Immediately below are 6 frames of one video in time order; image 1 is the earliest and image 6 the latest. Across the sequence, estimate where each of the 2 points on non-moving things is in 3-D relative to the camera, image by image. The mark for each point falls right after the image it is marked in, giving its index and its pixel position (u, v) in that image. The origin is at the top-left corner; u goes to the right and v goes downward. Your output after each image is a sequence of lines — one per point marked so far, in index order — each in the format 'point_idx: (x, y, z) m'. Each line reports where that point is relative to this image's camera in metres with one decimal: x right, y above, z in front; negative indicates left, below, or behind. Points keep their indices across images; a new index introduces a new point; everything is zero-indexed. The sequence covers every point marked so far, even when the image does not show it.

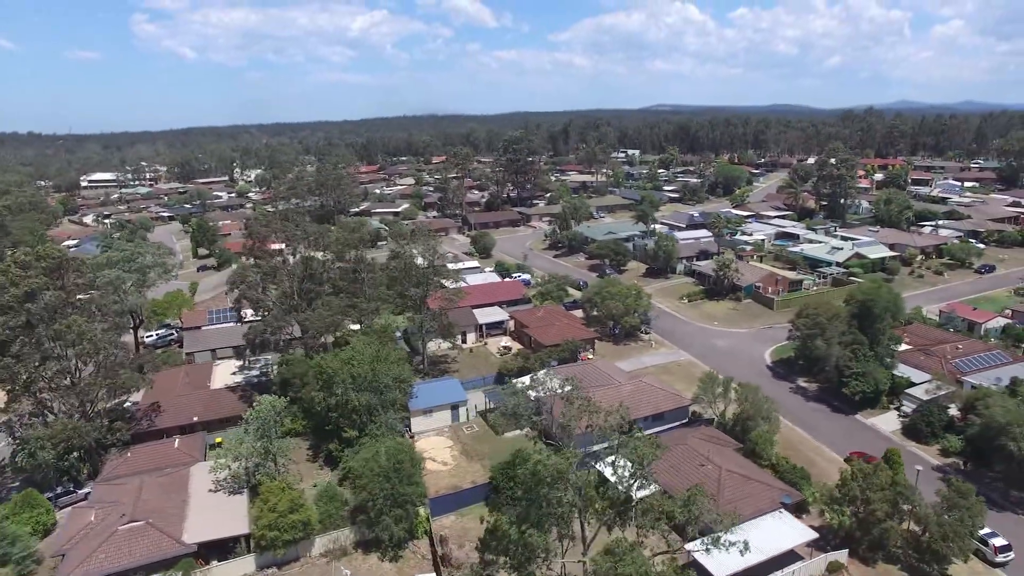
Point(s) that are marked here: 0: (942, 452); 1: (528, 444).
0: (+12.3, -4.7, +18.6) m
1: (+0.5, -4.9, +19.8) m
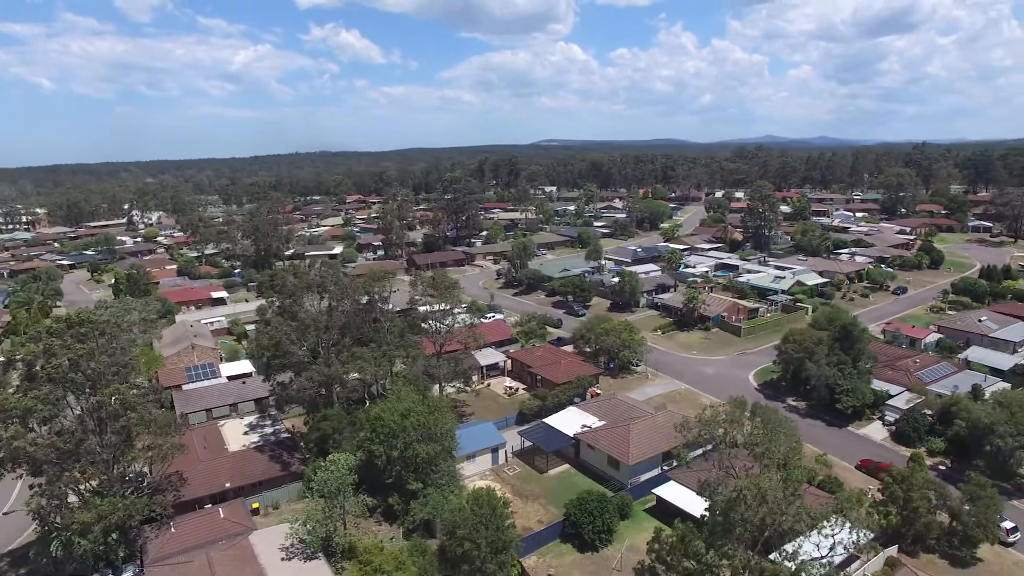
0: (+13.9, -5.5, +21.6) m
1: (+2.1, -6.2, +20.8) m
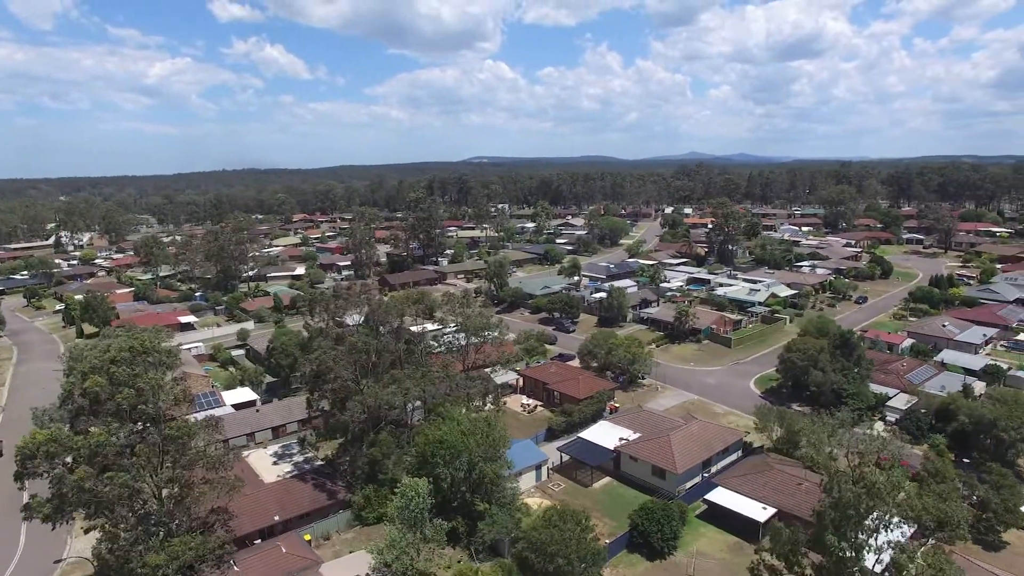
0: (+15.4, -5.9, +23.7) m
1: (+3.8, -6.8, +21.5) m
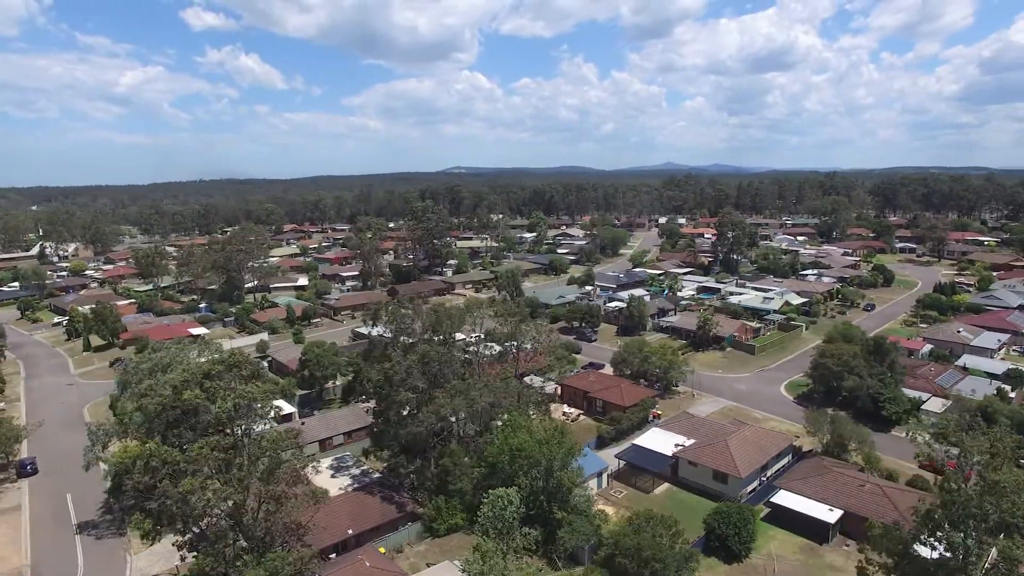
0: (+17.5, -6.1, +24.6) m
1: (+6.0, -7.1, +22.0) m
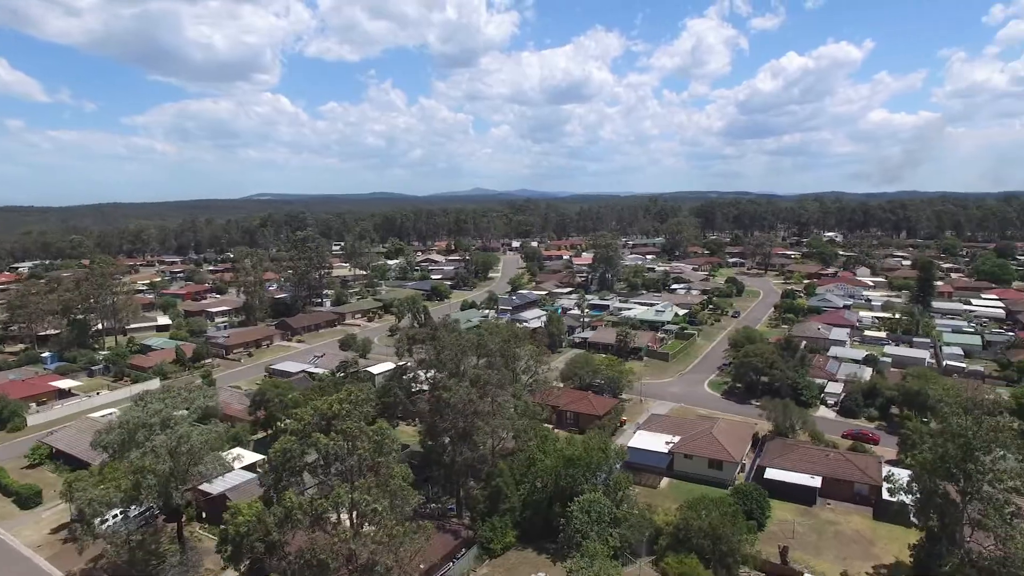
0: (+17.1, -6.3, +30.8) m
1: (+6.9, -7.6, +24.8) m
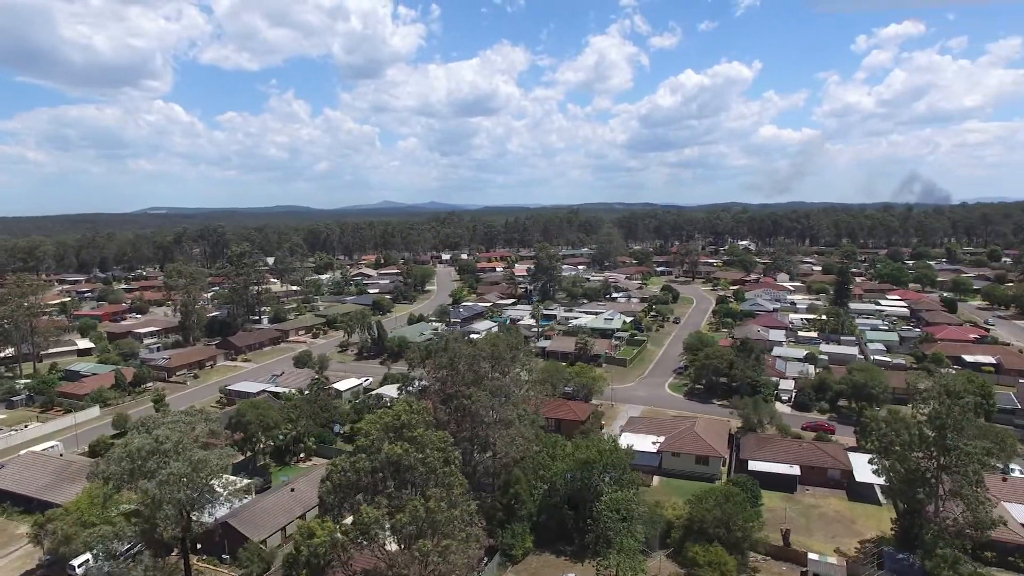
0: (+16.1, -6.4, +33.7) m
1: (+7.0, -7.9, +26.2) m
